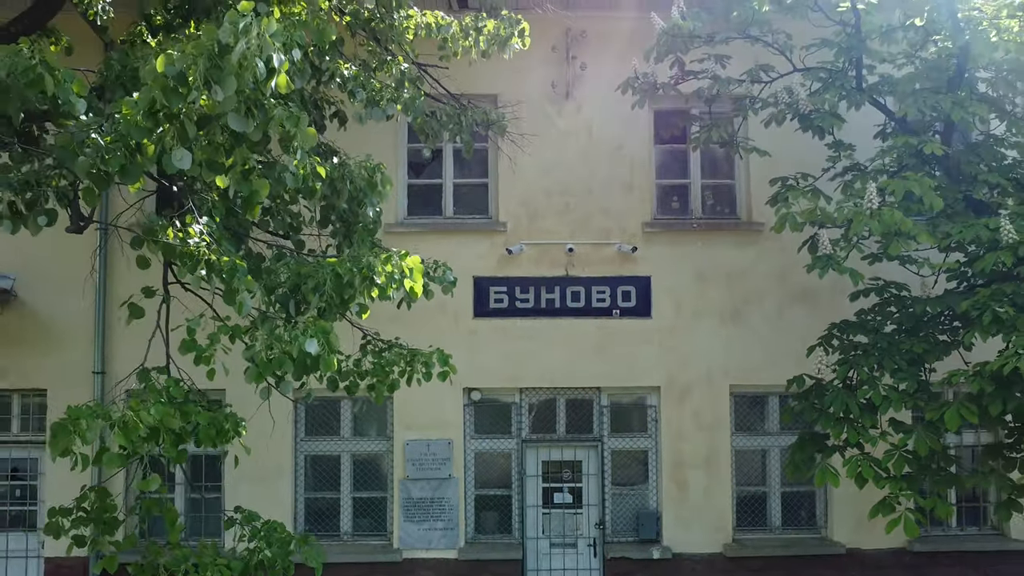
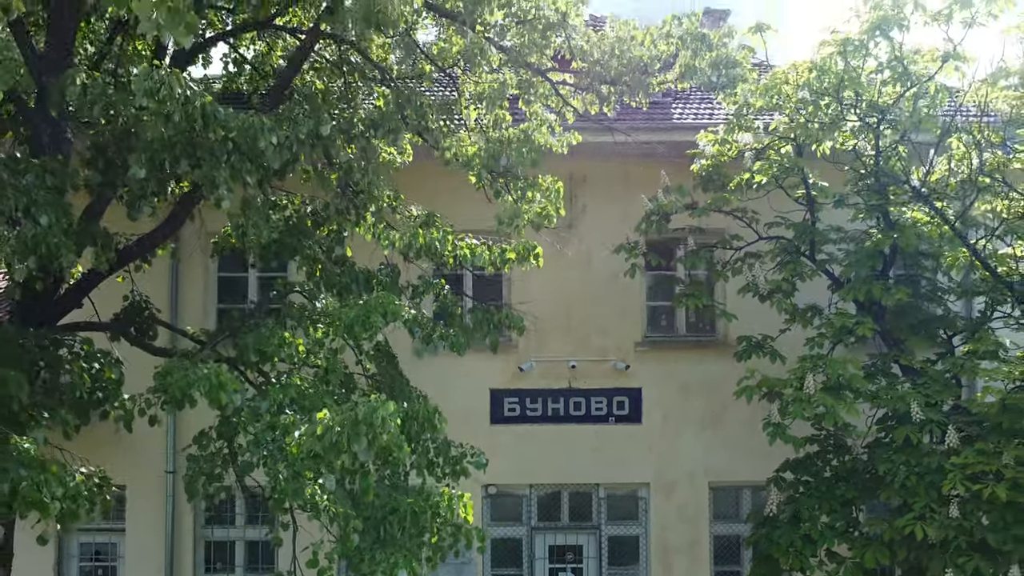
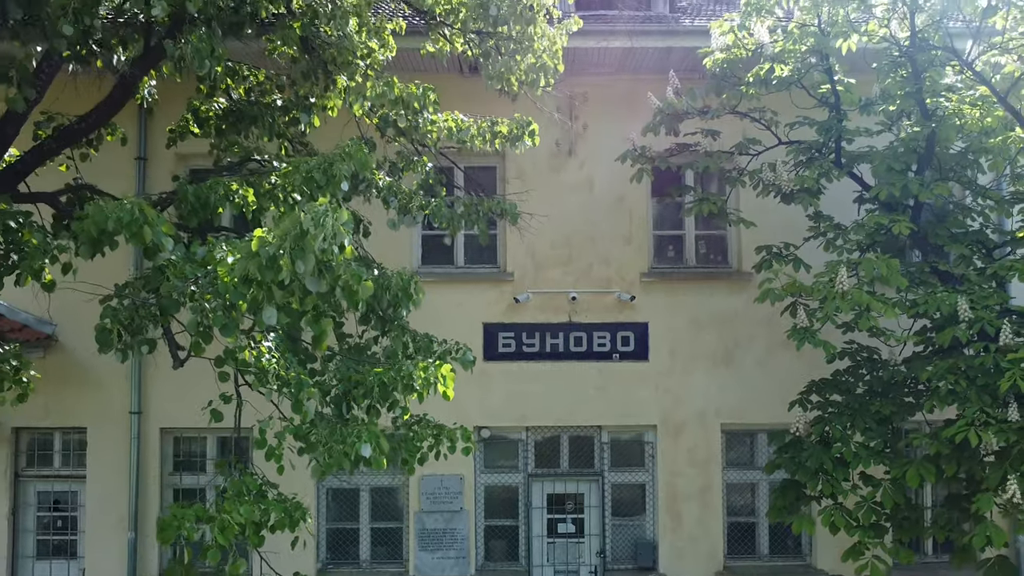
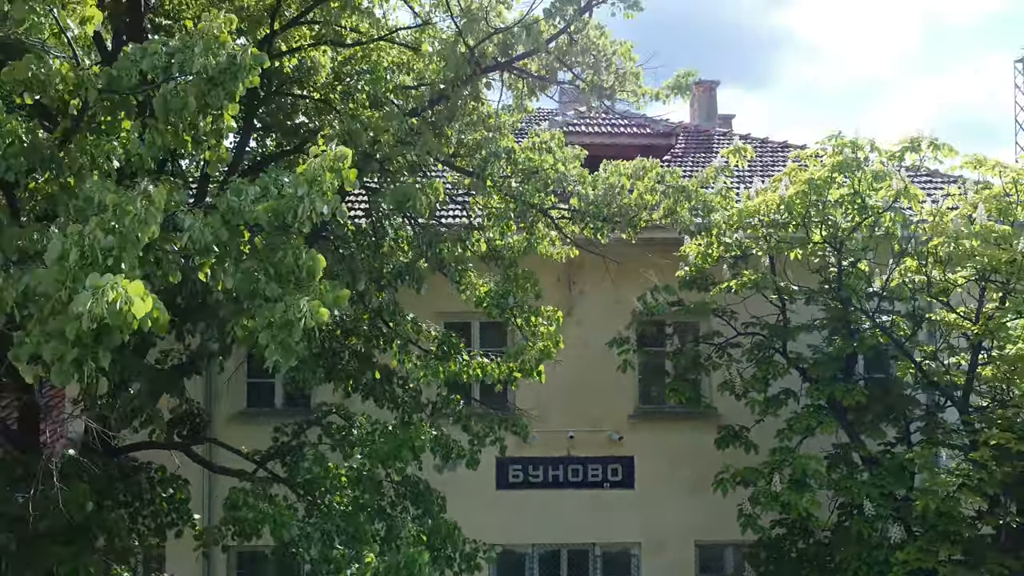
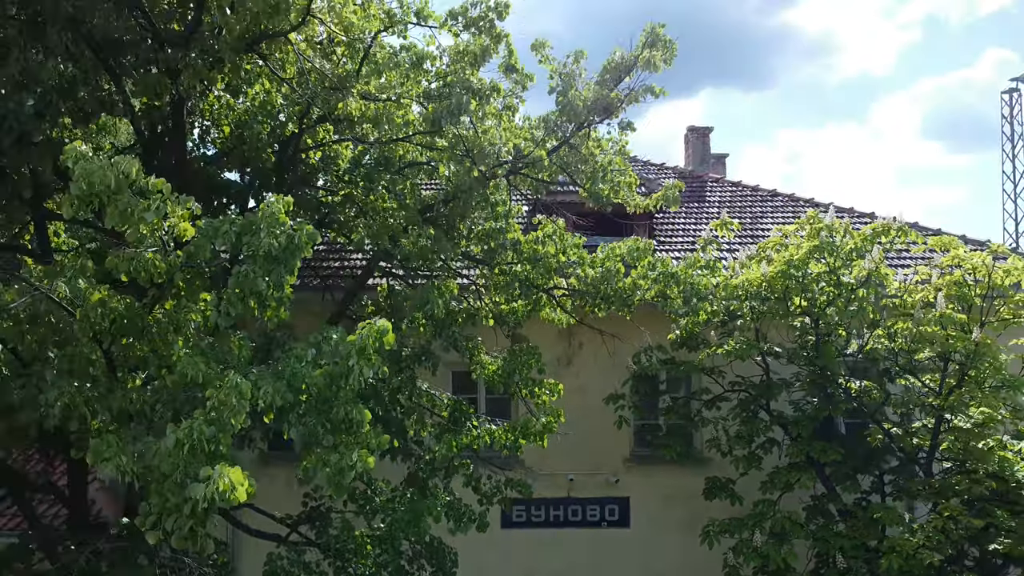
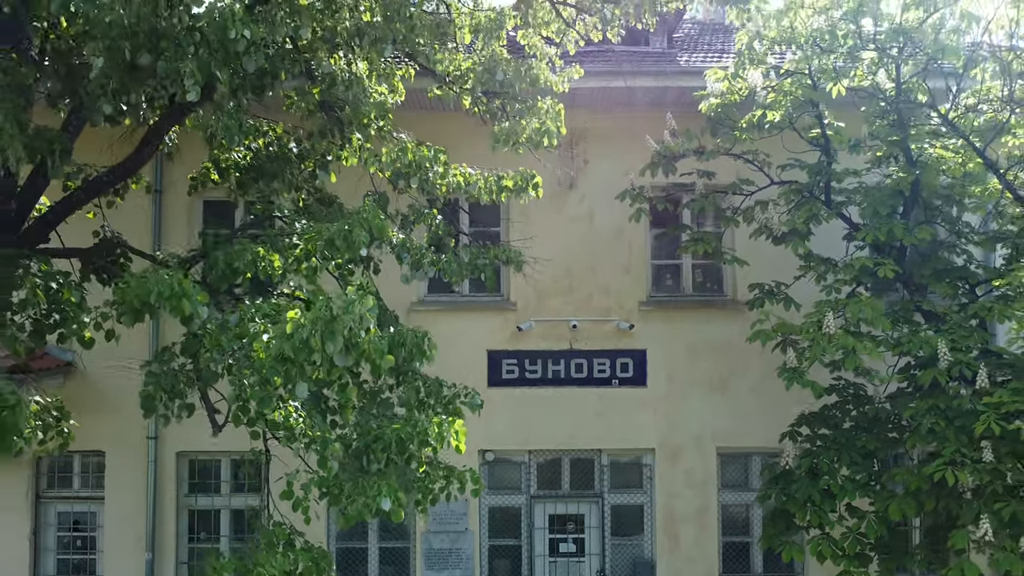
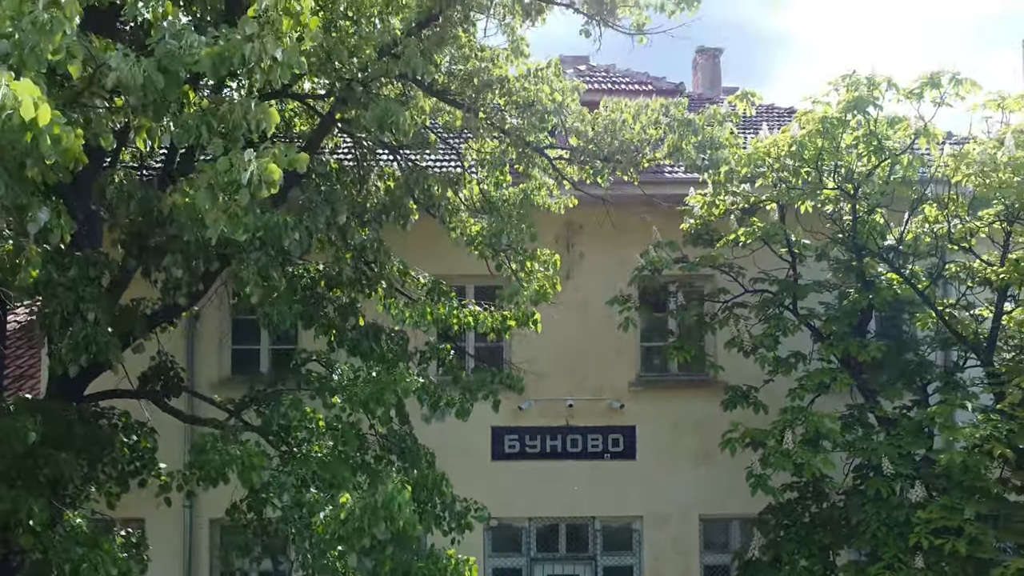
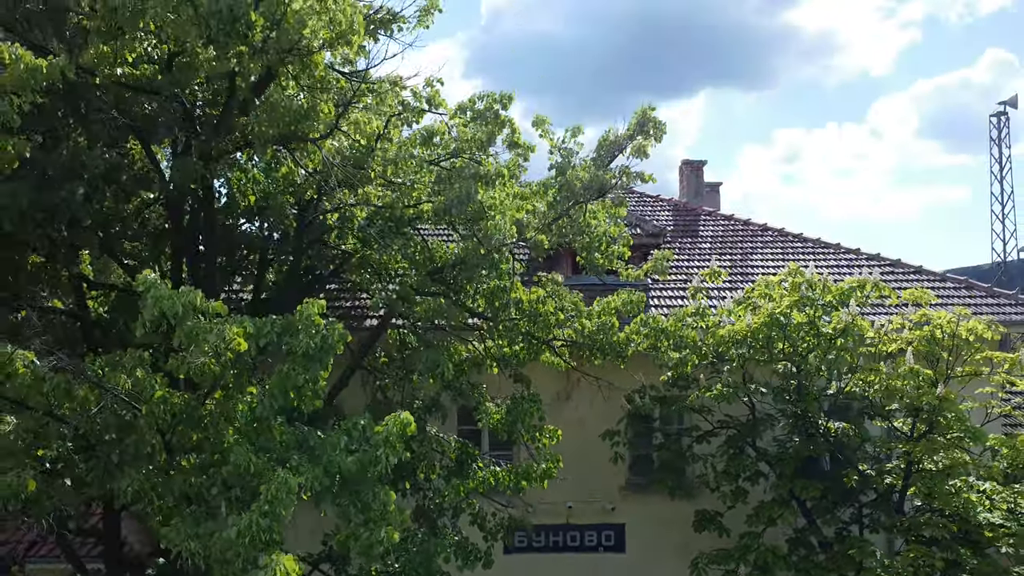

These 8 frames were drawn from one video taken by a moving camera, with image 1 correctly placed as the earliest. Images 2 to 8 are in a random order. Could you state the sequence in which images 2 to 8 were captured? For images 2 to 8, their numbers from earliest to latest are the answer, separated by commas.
3, 6, 2, 7, 4, 5, 8
